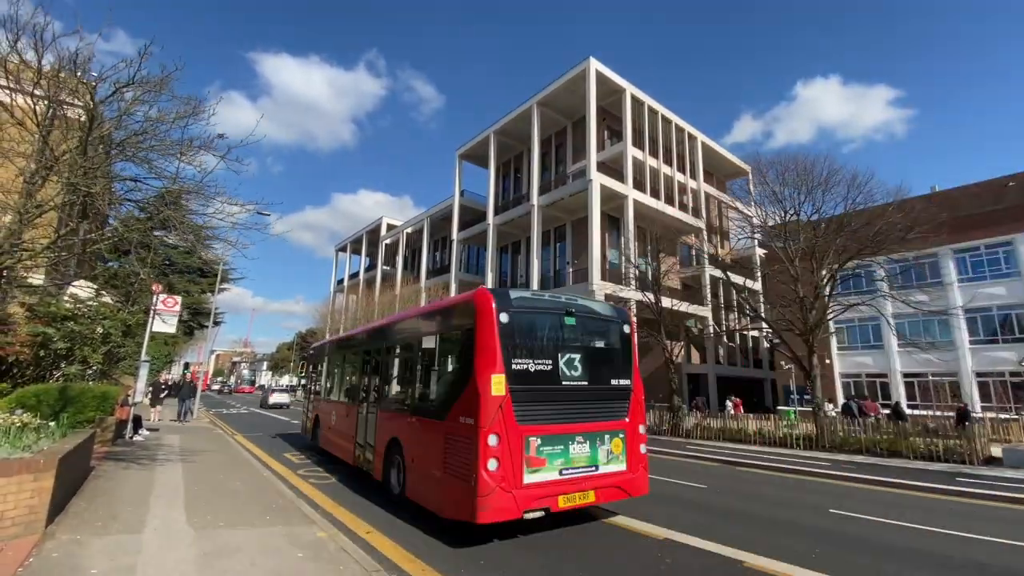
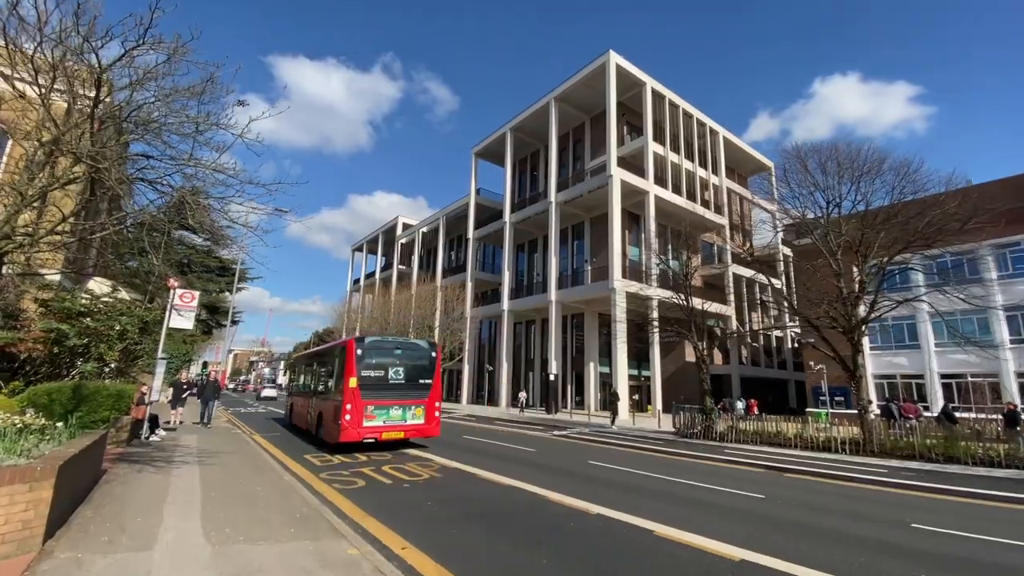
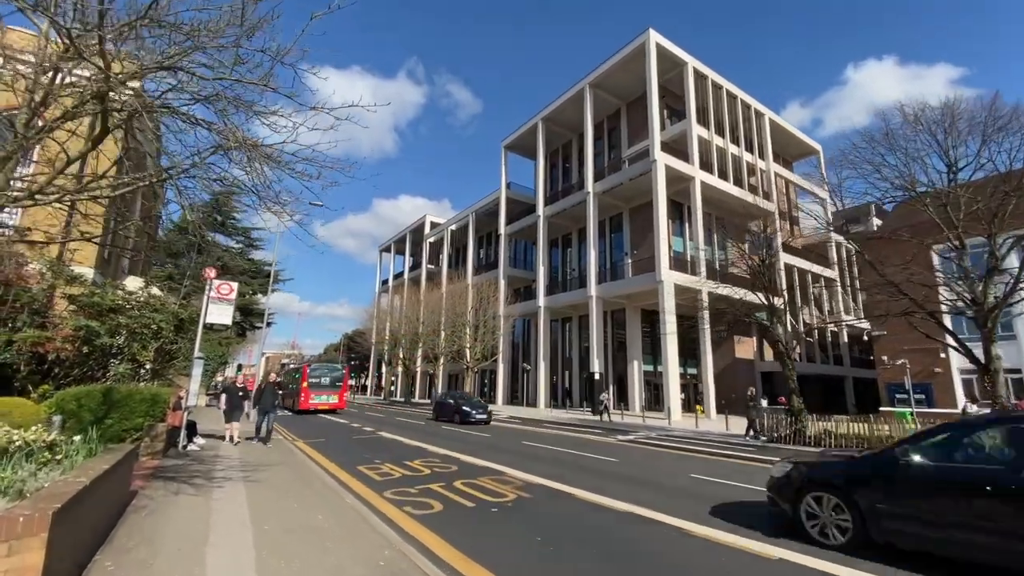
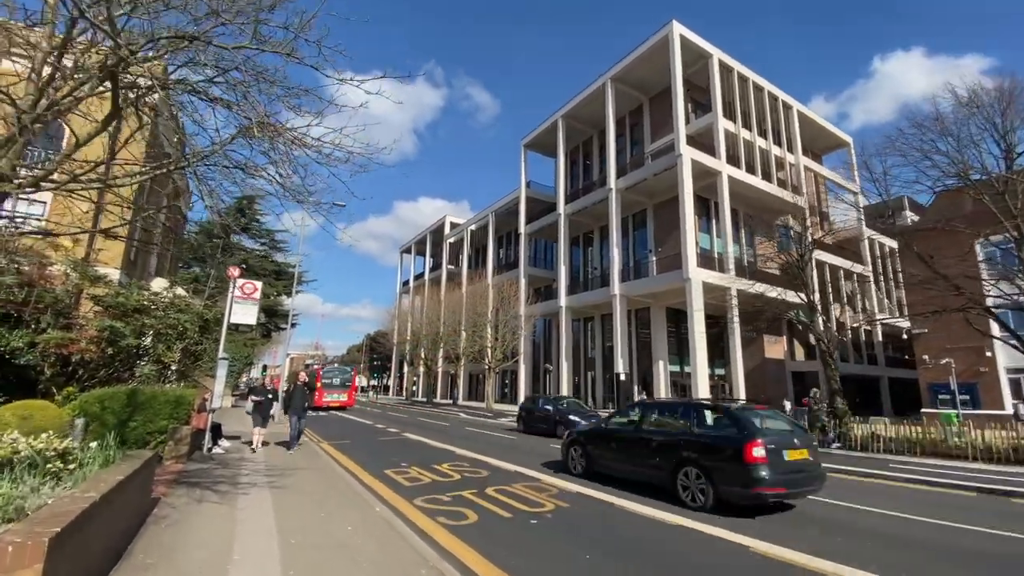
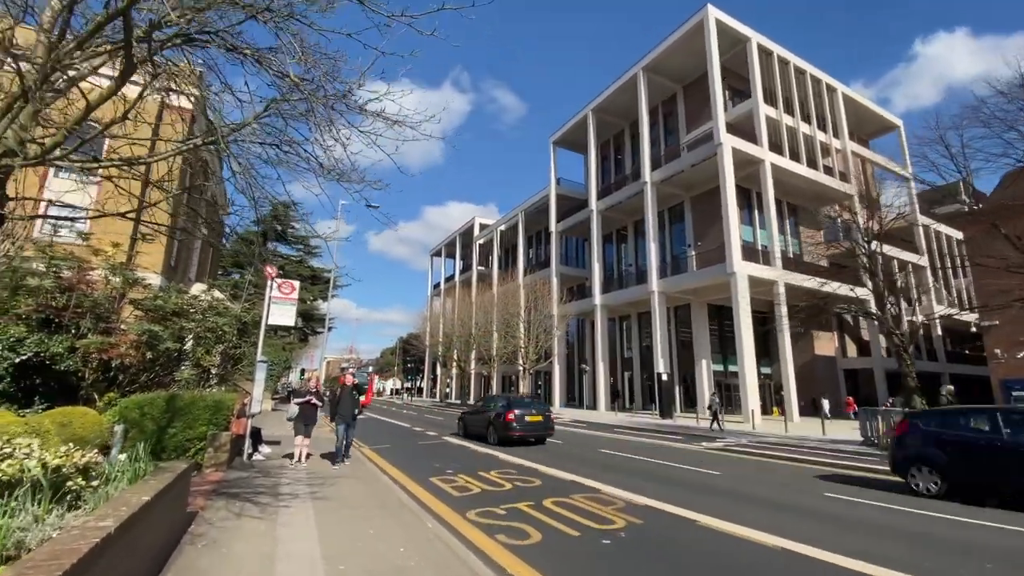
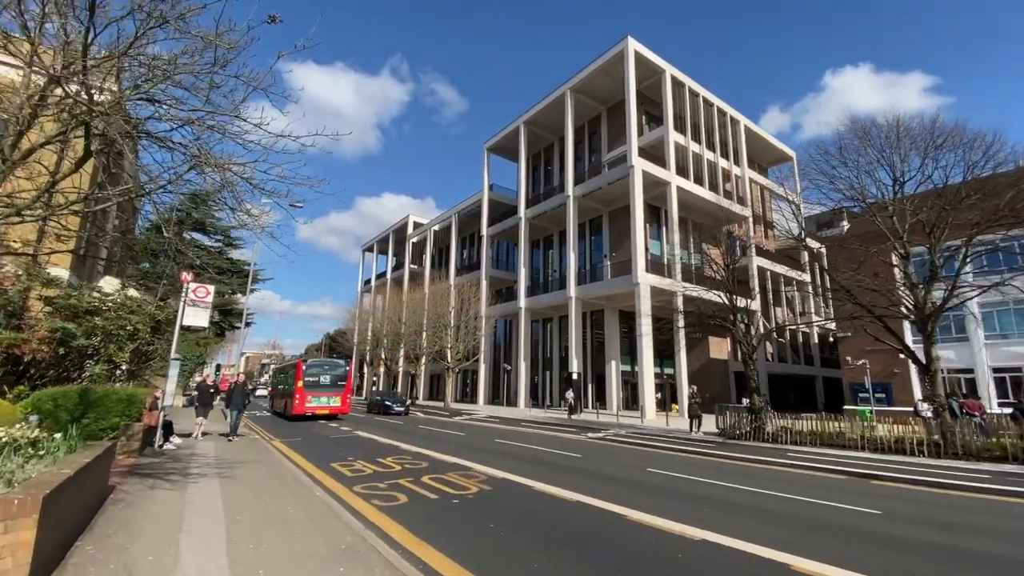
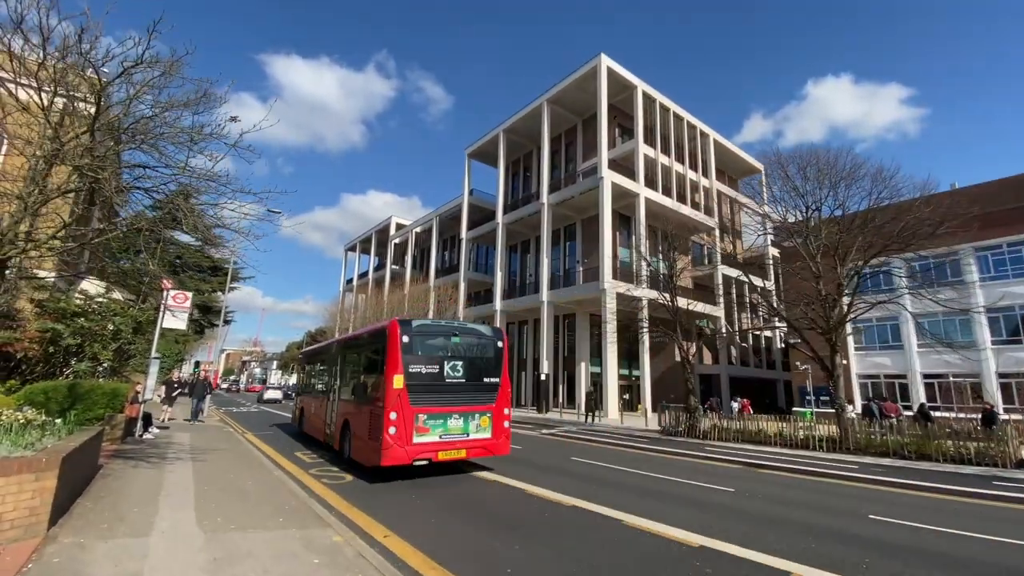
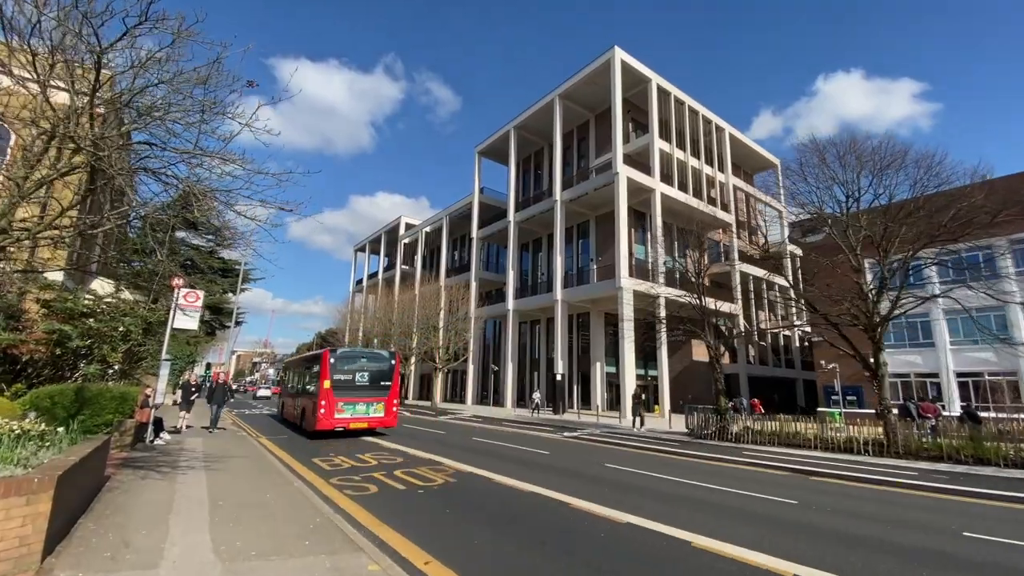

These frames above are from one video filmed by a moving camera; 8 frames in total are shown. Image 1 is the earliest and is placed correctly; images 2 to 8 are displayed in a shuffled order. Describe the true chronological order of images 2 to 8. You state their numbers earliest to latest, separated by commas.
7, 2, 8, 6, 3, 4, 5
